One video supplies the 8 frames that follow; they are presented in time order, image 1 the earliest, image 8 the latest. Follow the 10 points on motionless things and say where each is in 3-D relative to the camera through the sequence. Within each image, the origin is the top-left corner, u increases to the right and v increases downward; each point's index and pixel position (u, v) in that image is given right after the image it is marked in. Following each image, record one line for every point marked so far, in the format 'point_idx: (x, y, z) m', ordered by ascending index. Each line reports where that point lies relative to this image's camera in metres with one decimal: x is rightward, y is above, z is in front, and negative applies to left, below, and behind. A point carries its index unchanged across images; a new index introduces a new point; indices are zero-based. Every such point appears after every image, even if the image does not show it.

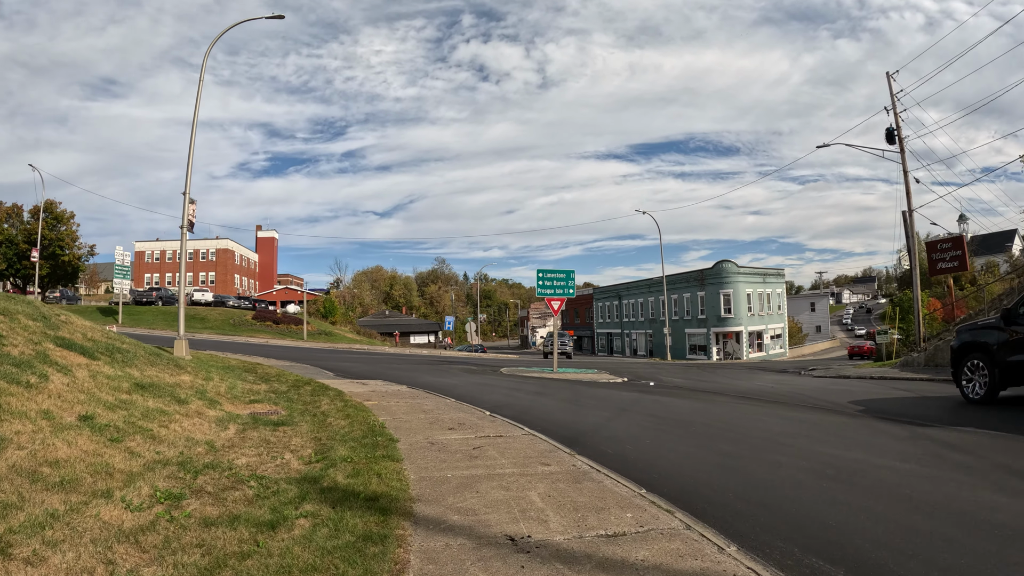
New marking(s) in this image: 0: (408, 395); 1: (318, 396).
0: (-2.3, -2.4, +13.8) m
1: (-4.3, -2.4, +13.7) m
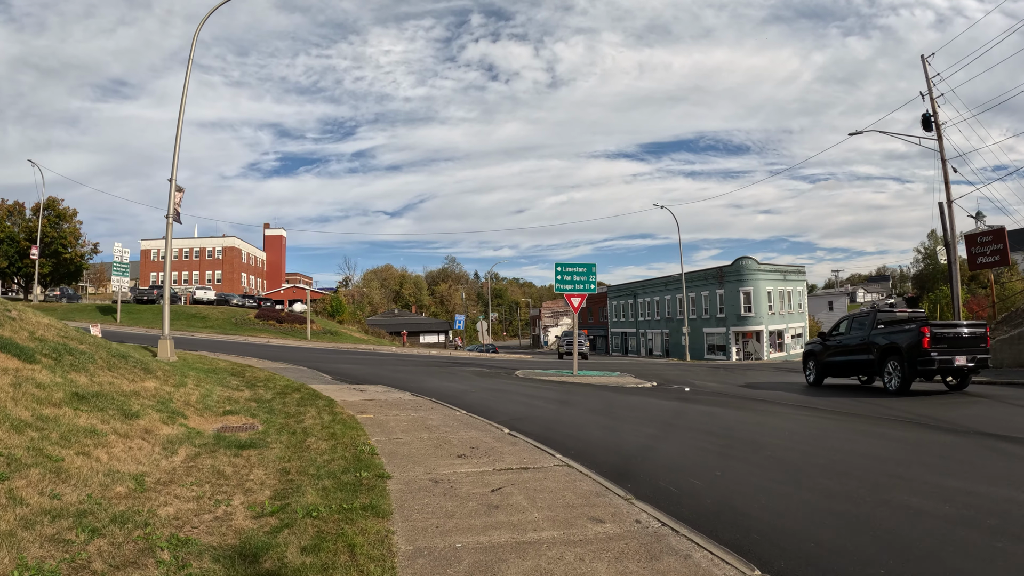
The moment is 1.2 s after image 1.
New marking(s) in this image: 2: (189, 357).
0: (-1.9, -2.2, +11.6) m
1: (-3.9, -2.2, +11.6) m
2: (-9.7, -2.1, +18.7) m
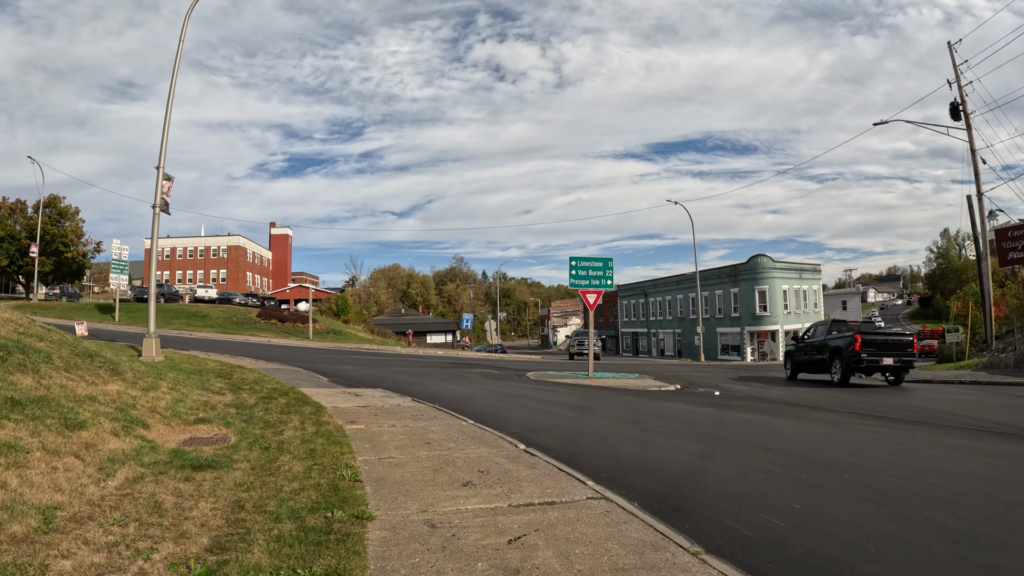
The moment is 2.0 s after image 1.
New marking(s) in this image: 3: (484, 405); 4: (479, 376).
0: (-1.7, -2.0, +10.1) m
1: (-3.6, -2.0, +10.1) m
2: (-9.3, -1.9, +17.3) m
3: (-0.5, -2.4, +12.6) m
4: (-1.0, -2.8, +19.4) m
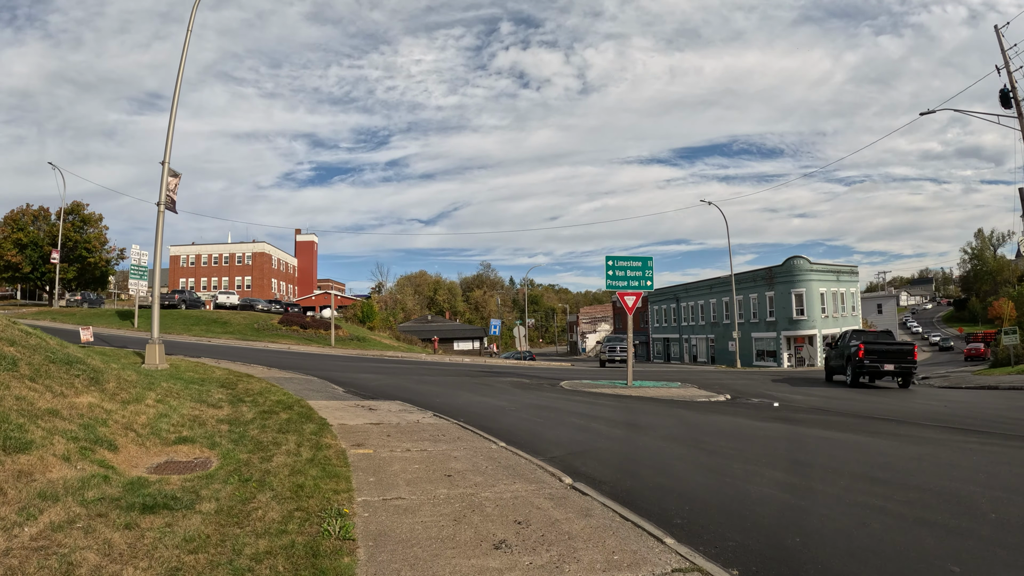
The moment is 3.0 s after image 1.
0: (-1.1, -2.0, +8.5) m
1: (-3.1, -2.0, +8.5) m
2: (-8.5, -2.0, +16.0) m
3: (+0.1, -2.4, +11.0) m
4: (-0.1, -2.8, +17.7) m
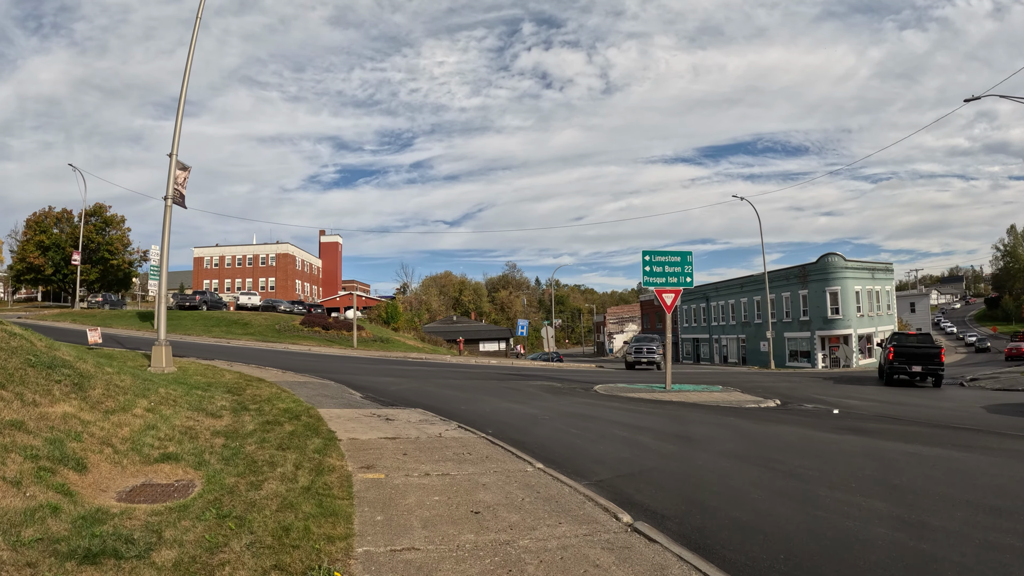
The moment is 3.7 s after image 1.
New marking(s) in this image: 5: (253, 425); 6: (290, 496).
0: (-0.7, -1.9, +7.2) m
1: (-2.7, -1.9, +7.3) m
2: (-7.8, -2.0, +15.0) m
3: (+0.7, -2.3, +9.6) m
4: (+0.7, -2.7, +16.4) m
5: (-3.8, -2.0, +9.0) m
6: (-1.9, -1.8, +5.3) m
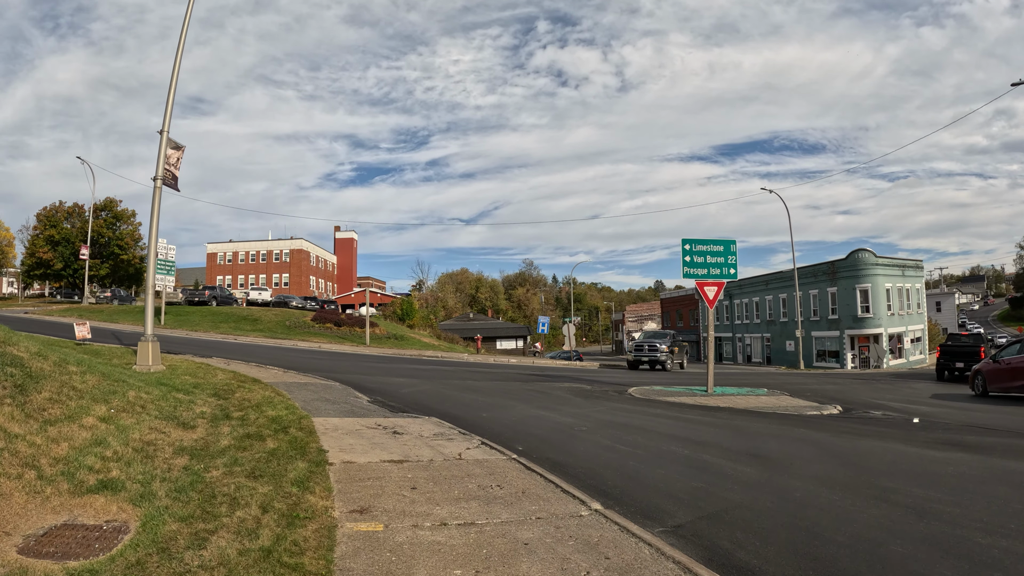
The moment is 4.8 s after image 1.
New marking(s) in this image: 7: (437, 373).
0: (-0.3, -1.7, +5.4) m
1: (-2.3, -1.7, +5.6) m
2: (-7.2, -1.7, +13.4) m
3: (+1.1, -2.0, +7.8) m
4: (+1.3, -2.5, +14.6) m
5: (-3.3, -1.8, +7.3) m
6: (-1.5, -1.6, +3.5) m
7: (-2.4, -2.7, +19.6) m
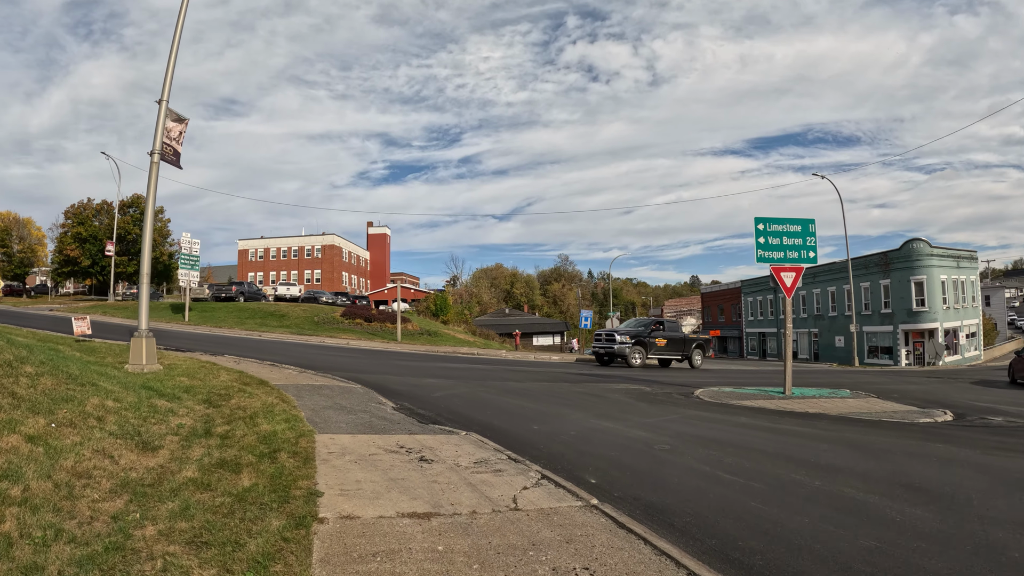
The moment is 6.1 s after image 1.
0: (+0.2, -1.4, +3.3) m
1: (-1.8, -1.5, +3.6) m
2: (-6.3, -1.5, +11.7) m
3: (+1.8, -1.8, +5.7) m
4: (+2.3, -2.2, +12.4) m
5: (-2.7, -1.6, +5.4) m
6: (-1.1, -1.3, +1.5) m
7: (-1.1, -2.4, +17.5) m
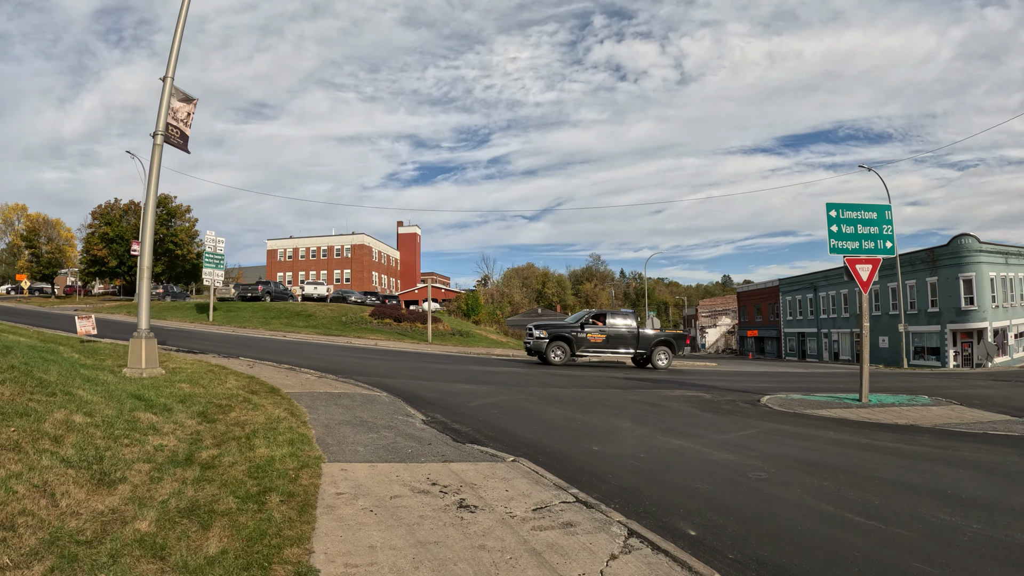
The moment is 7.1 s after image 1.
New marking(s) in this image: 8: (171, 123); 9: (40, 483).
0: (+0.6, -1.3, +1.8) m
1: (-1.4, -1.4, +2.2) m
2: (-5.5, -1.4, +10.5) m
3: (+2.2, -1.7, +4.1) m
4: (+3.1, -2.1, +10.8) m
5: (-2.3, -1.4, +4.0) m
6: (-0.8, -1.2, 0.0) m
7: (-0.1, -2.3, +16.1) m
8: (-6.6, +3.3, +12.3) m
9: (-3.3, -1.4, +4.4) m
